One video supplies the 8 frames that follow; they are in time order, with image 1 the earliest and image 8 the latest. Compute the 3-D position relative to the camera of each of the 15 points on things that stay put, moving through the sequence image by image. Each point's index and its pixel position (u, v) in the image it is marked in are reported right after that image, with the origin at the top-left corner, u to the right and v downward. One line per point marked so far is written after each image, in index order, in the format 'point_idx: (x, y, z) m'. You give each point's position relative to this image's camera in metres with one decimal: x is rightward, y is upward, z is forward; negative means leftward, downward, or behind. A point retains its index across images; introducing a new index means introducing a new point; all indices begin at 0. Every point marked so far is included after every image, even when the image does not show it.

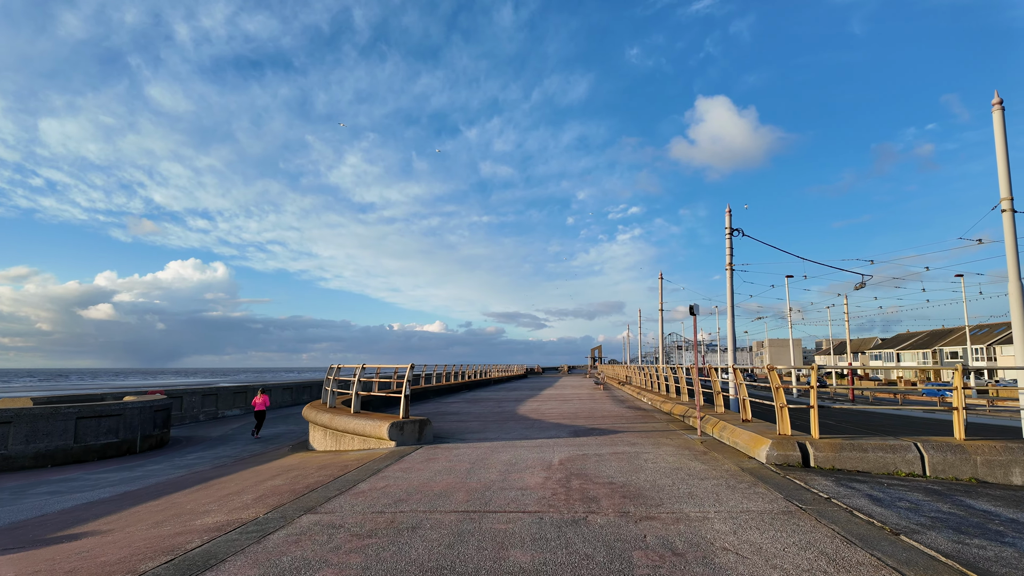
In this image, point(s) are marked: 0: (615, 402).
0: (+3.2, -3.6, +18.6) m
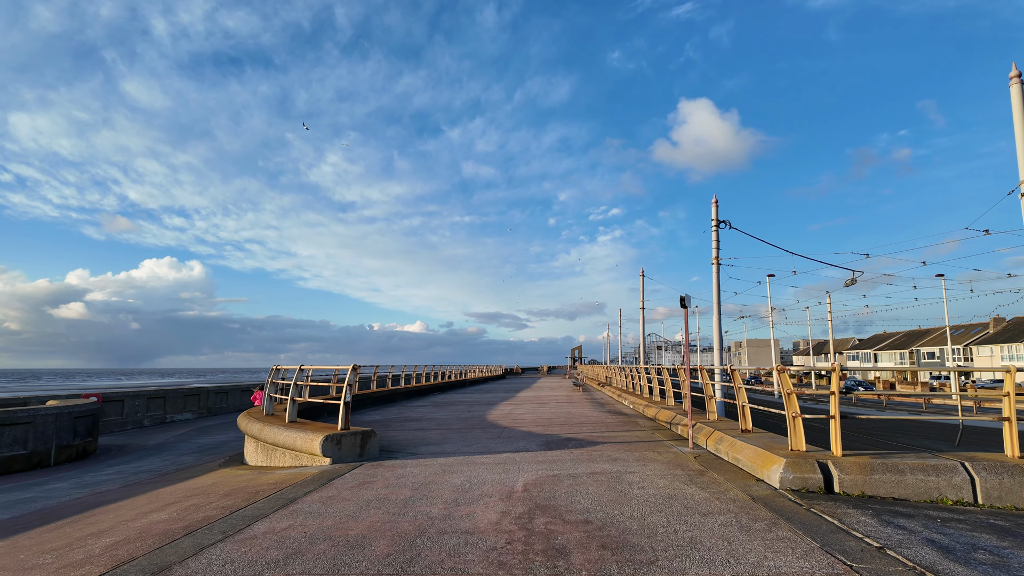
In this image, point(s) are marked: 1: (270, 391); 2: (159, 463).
0: (+2.3, -3.5, +17.1) m
1: (-4.5, -2.0, +11.0) m
2: (-7.7, -3.8, +12.7) m
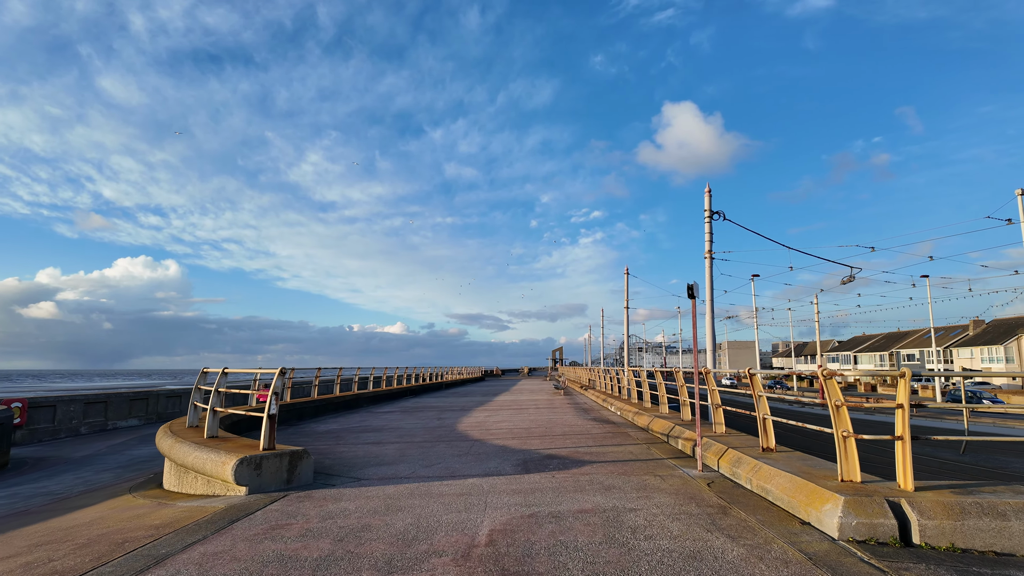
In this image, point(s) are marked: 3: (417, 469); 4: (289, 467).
0: (+1.7, -3.3, +15.5) m
1: (-5.0, -1.8, +9.2) m
2: (-8.2, -3.6, +10.8) m
3: (-1.2, -2.4, +7.6) m
4: (-2.6, -2.1, +6.8) m
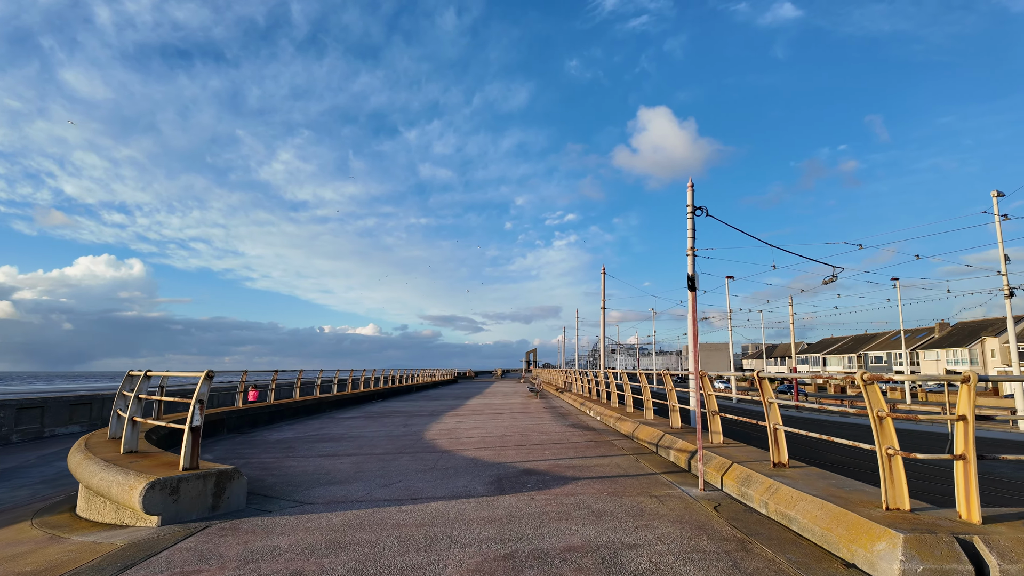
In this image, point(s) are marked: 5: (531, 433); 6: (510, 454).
0: (+1.0, -3.2, +14.6) m
1: (-5.4, -1.6, +8.0) m
2: (-8.7, -3.4, +9.4) m
3: (-1.5, -2.2, +6.5) m
4: (-2.9, -1.9, +5.6) m
5: (+0.4, -2.9, +11.6) m
6: (0.0, -2.5, +9.0) m
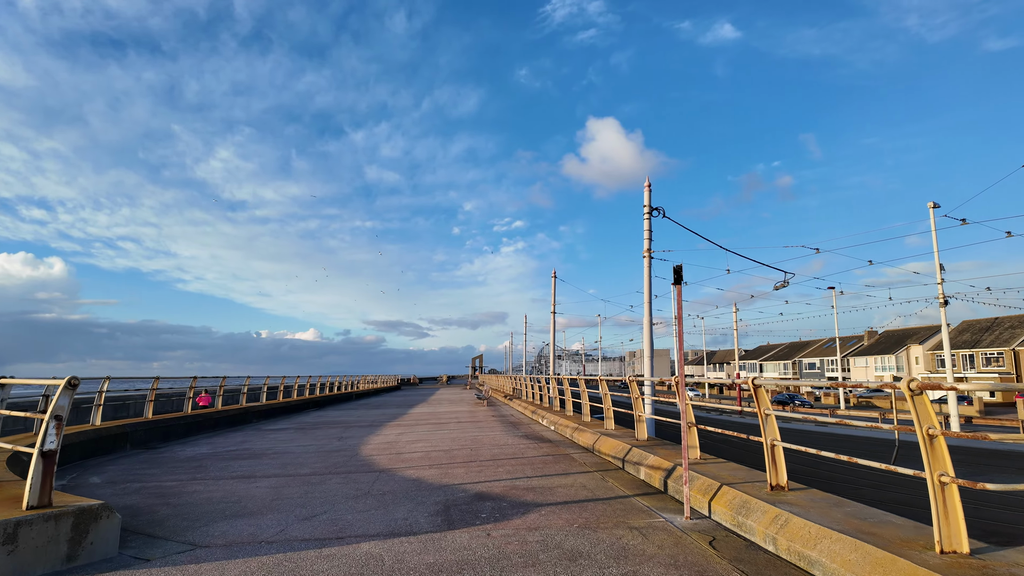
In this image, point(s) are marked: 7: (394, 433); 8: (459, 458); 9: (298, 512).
0: (-0.2, -3.2, +13.5) m
1: (-5.9, -1.5, +6.4) m
2: (-9.4, -3.3, +7.5) m
3: (-2.0, -2.1, +5.3) m
4: (-3.2, -1.8, +4.3) m
5: (-0.6, -2.8, +10.5) m
6: (-0.7, -2.5, +7.9) m
7: (-2.7, -3.3, +13.5) m
8: (-0.8, -2.7, +9.1) m
9: (-2.1, -2.2, +5.9) m
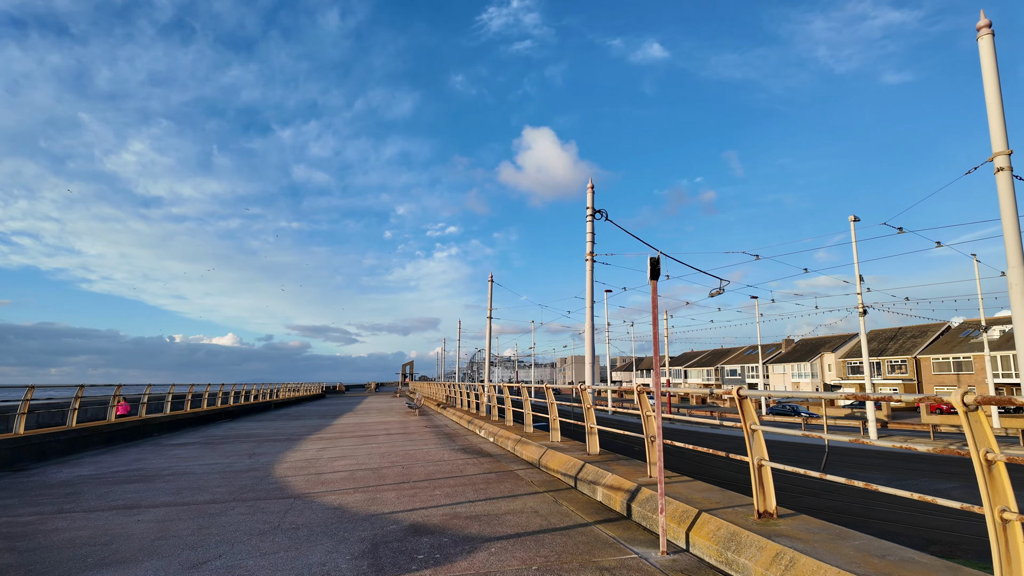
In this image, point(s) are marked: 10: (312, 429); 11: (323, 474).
0: (-1.6, -3.3, +12.5) m
1: (-6.4, -1.3, +4.8) m
2: (-10.0, -3.1, +5.5) m
3: (-2.4, -2.0, +4.1) m
4: (-3.5, -1.7, +3.0) m
5: (-1.6, -2.8, +9.4) m
6: (-1.4, -2.4, +6.8) m
7: (-4.1, -3.3, +12.2) m
8: (-1.7, -2.6, +8.1) m
9: (-2.6, -2.1, +4.7) m
10: (-5.9, -4.1, +17.3) m
11: (-2.8, -2.8, +8.7) m
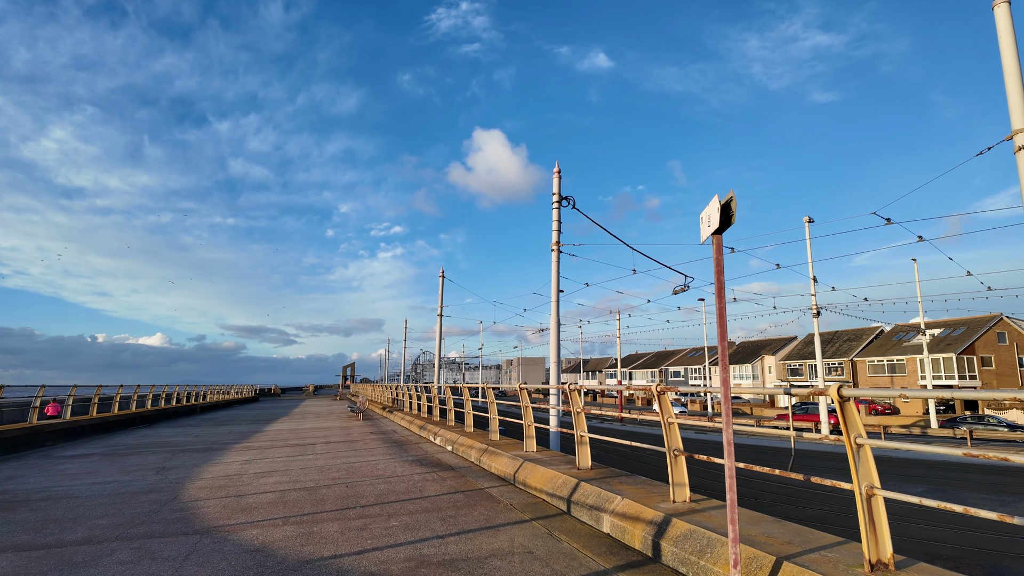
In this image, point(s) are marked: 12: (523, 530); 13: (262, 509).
0: (-2.3, -3.0, +10.8) m
1: (-6.4, -1.0, +2.7) m
2: (-10.0, -2.7, +3.1) m
3: (-2.3, -1.7, +2.4) m
4: (-3.3, -1.4, +1.2) m
5: (-2.0, -2.6, +7.8) m
6: (-1.6, -2.2, +5.2) m
7: (-4.8, -3.0, +10.3) m
8: (-2.0, -2.4, +6.4) m
9: (-2.6, -1.8, +3.0) m
10: (-7.1, -3.8, +15.3) m
11: (-3.2, -2.5, +7.0) m
12: (+0.1, -2.1, +5.1) m
13: (-2.7, -2.4, +6.3) m
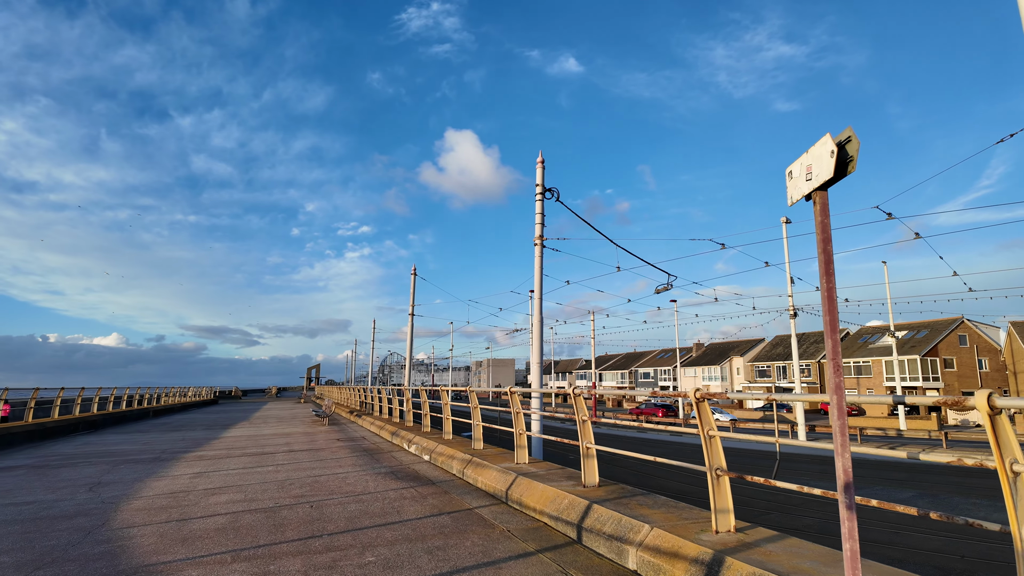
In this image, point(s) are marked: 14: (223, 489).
0: (-2.6, -2.9, +9.8) m
1: (-6.2, -0.8, +1.5) m
2: (-9.9, -2.5, +1.7) m
3: (-2.2, -1.6, +1.4) m
4: (-3.1, -1.2, +0.1) m
5: (-2.1, -2.4, +6.8) m
6: (-1.6, -2.0, +4.2) m
7: (-5.0, -2.9, +9.1) m
8: (-2.0, -2.2, +5.4) m
9: (-2.5, -1.7, +1.9) m
10: (-7.6, -3.7, +14.0) m
11: (-3.3, -2.3, +5.9) m
12: (+0.1, -2.0, +4.1) m
13: (-2.7, -2.2, +5.2) m
14: (-3.8, -2.6, +7.7) m
